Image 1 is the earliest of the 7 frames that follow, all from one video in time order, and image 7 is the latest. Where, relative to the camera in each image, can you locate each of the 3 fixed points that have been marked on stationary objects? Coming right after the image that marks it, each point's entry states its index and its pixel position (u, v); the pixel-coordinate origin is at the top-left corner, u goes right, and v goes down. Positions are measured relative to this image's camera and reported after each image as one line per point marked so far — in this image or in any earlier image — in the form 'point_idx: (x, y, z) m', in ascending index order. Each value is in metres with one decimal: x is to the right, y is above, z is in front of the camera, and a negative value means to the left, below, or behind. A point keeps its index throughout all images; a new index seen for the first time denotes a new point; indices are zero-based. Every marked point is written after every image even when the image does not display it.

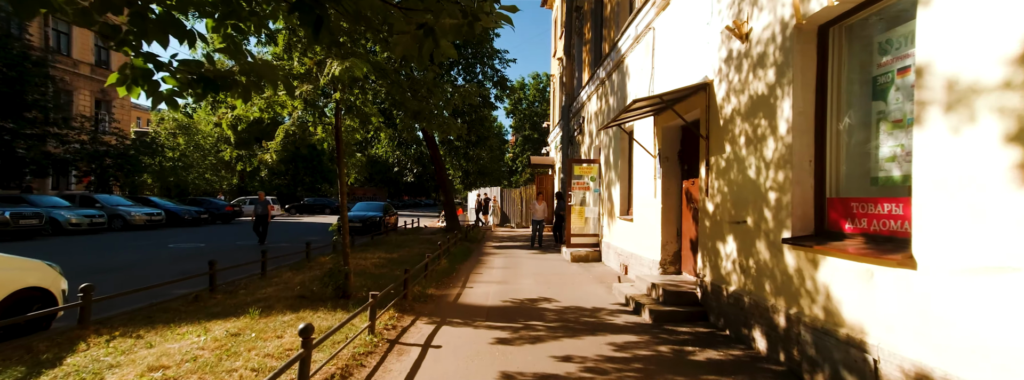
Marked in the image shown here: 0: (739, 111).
0: (+2.0, +0.7, +5.1) m
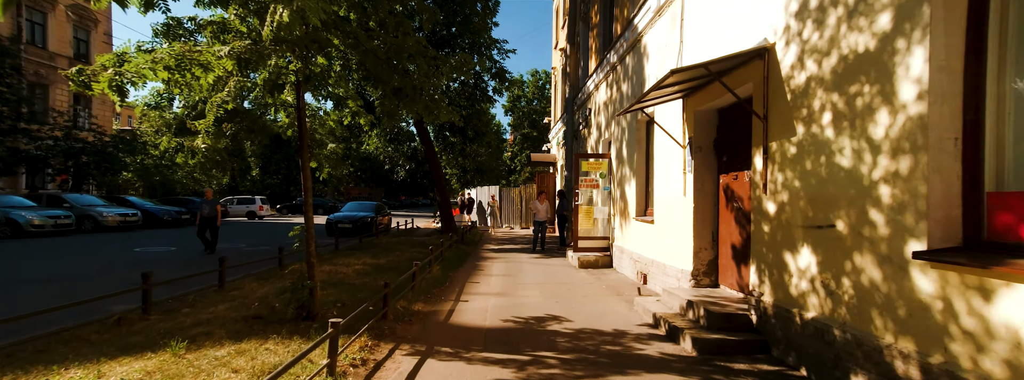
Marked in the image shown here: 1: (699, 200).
0: (+2.0, +0.7, +3.8) m
1: (+2.1, -0.1, +6.5) m
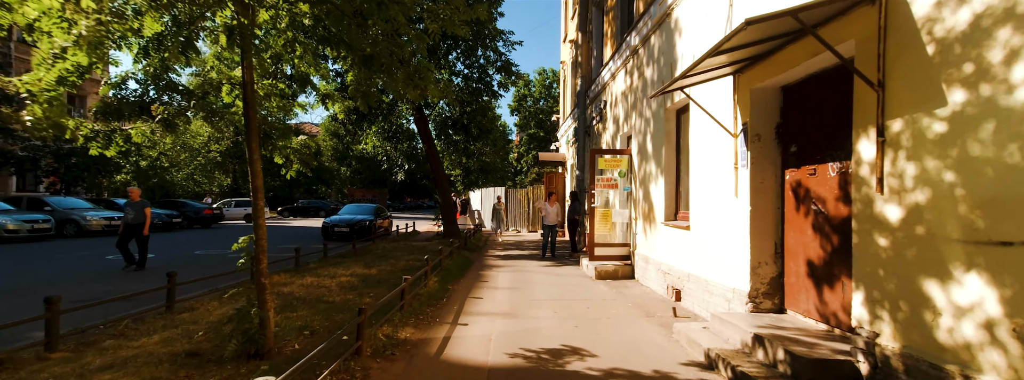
0: (+2.1, +0.7, +2.5) m
1: (+2.1, -0.1, +5.1) m
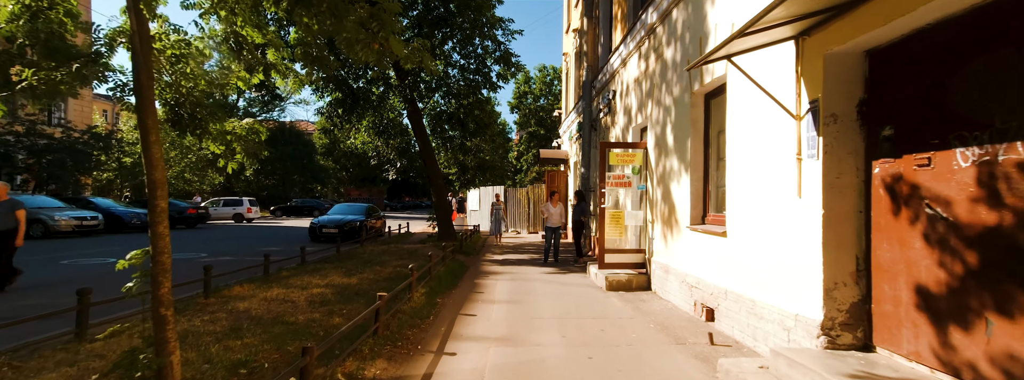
0: (+2.0, +0.8, +1.2) m
1: (+2.1, -0.1, +3.9) m
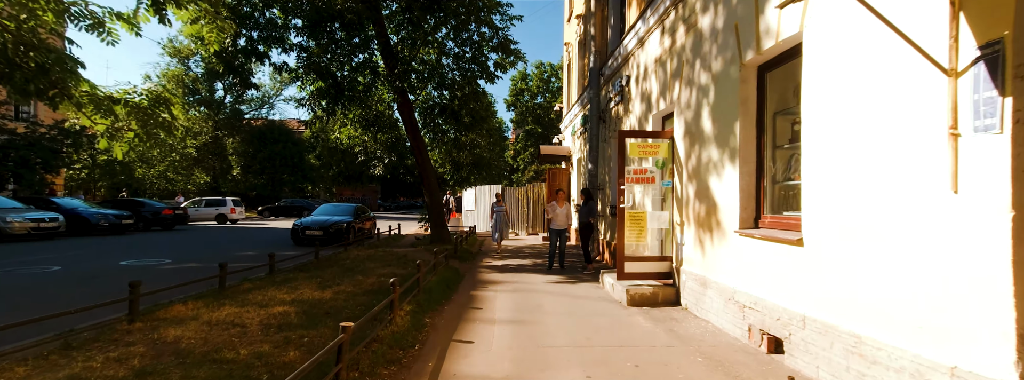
0: (+2.2, +0.8, -0.2) m
1: (+2.2, 0.0, +2.5) m
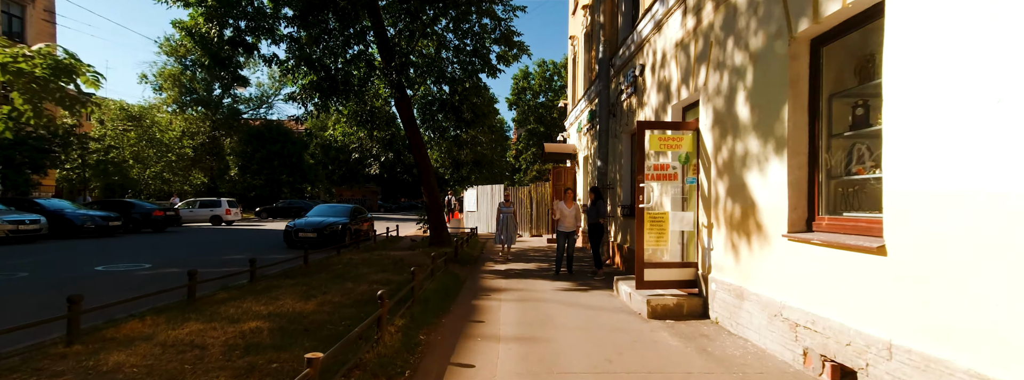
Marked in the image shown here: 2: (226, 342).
0: (+2.2, +0.8, -1.1) m
1: (+2.3, 0.0, +1.6) m
2: (-2.5, -1.3, +5.2) m
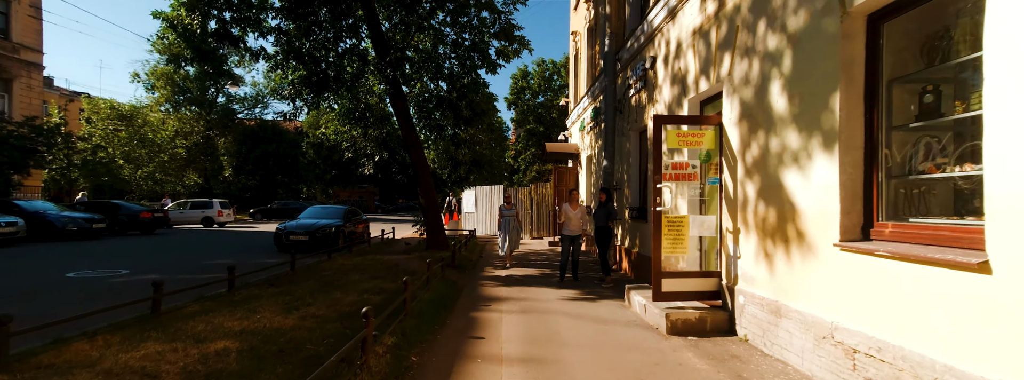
0: (+2.3, +0.8, -1.8) m
1: (+2.3, 0.0, +0.9) m
2: (-2.5, -1.3, +4.4) m
